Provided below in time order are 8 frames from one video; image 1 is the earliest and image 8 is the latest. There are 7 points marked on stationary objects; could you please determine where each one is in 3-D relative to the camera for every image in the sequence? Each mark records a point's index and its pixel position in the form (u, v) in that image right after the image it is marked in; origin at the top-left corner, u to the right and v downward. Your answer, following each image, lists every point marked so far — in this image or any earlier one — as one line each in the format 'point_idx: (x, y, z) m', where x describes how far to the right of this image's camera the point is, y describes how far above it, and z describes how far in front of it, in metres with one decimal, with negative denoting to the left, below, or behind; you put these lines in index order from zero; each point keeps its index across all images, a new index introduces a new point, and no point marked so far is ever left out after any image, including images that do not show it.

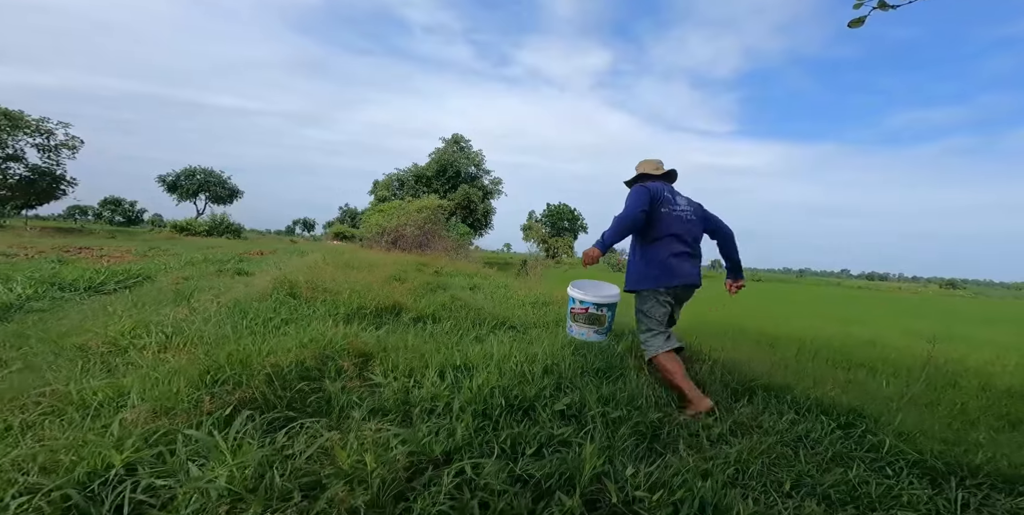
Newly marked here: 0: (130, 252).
0: (-6.3, +0.1, +8.2) m
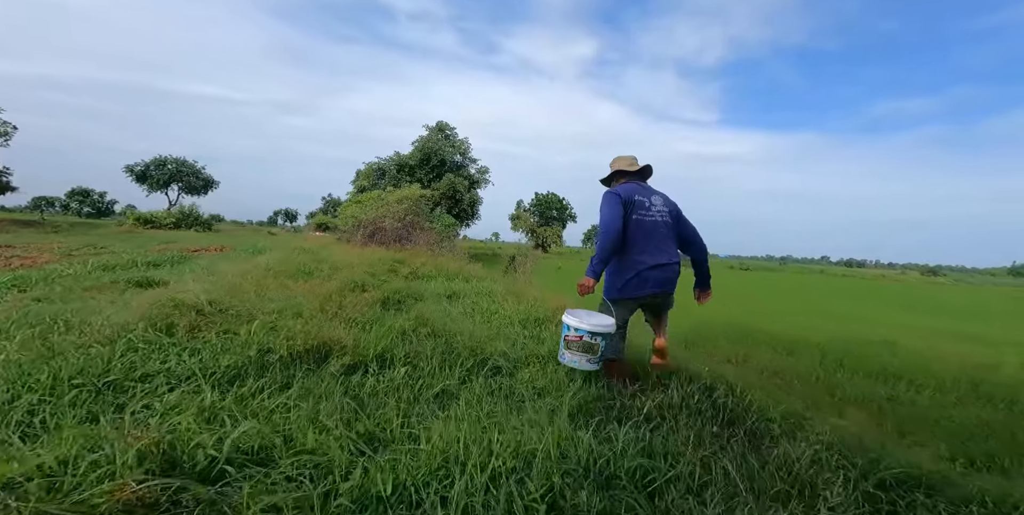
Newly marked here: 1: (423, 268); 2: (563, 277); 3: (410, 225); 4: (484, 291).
0: (-6.5, +0.1, +7.1) m
1: (-1.6, -0.1, +7.9) m
2: (+0.7, -0.3, +7.1) m
3: (-2.8, +0.8, +13.3) m
4: (-0.4, -0.4, +6.6) m
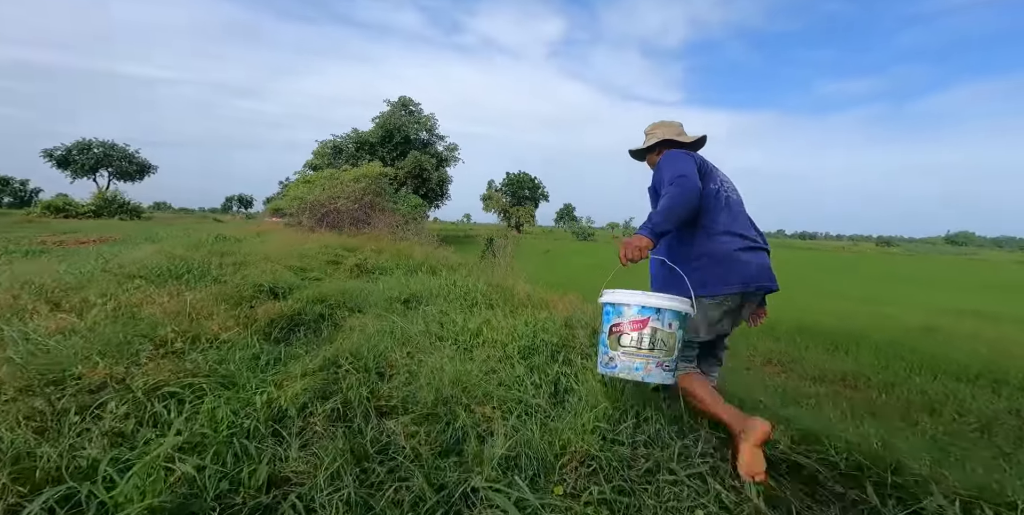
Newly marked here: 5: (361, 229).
0: (-6.7, +0.1, +5.2) m
1: (-1.8, +0.1, +6.3) m
2: (+0.5, -0.1, +5.6) m
3: (-3.4, +1.2, +11.6) m
4: (-0.6, -0.2, +5.0) m
5: (-3.4, +0.6, +11.3) m
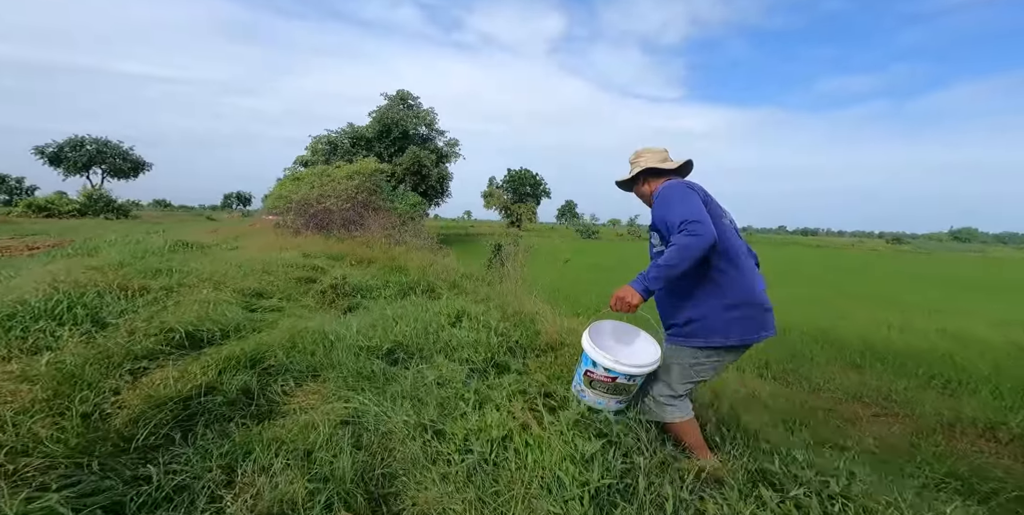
0: (-6.6, 0.0, +4.2) m
1: (-1.7, -0.1, +5.4) m
2: (+0.6, -0.2, +4.6) m
3: (-3.3, +1.1, +10.6) m
4: (-0.4, -0.3, +4.1) m
5: (-3.3, +0.6, +10.3) m
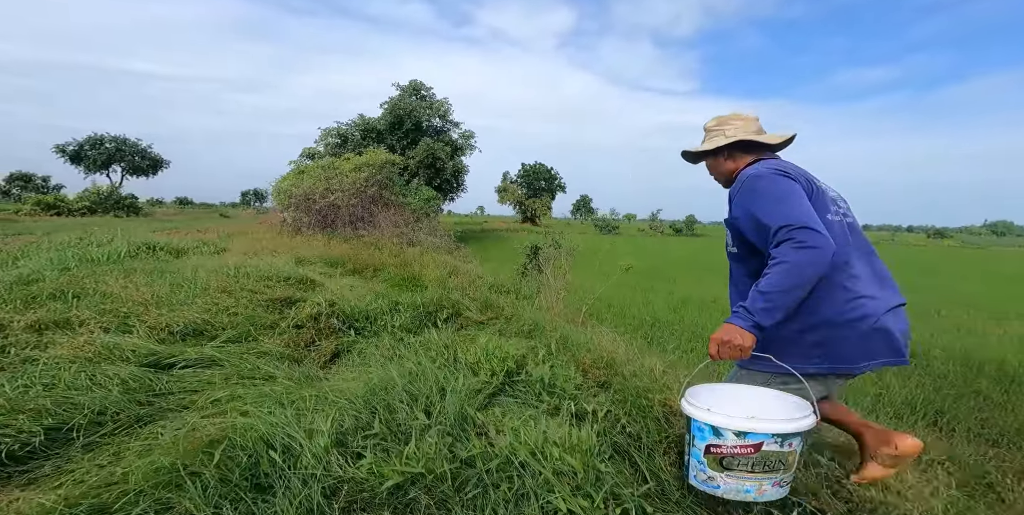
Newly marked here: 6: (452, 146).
0: (-6.3, -0.1, +3.3) m
1: (-1.3, -0.1, +4.3) m
2: (+1.0, -0.3, +3.5) m
3: (-2.8, +1.1, +9.6) m
4: (-0.1, -0.4, +3.0) m
5: (-2.8, +0.5, +9.3) m
6: (-2.1, +3.9, +17.3) m
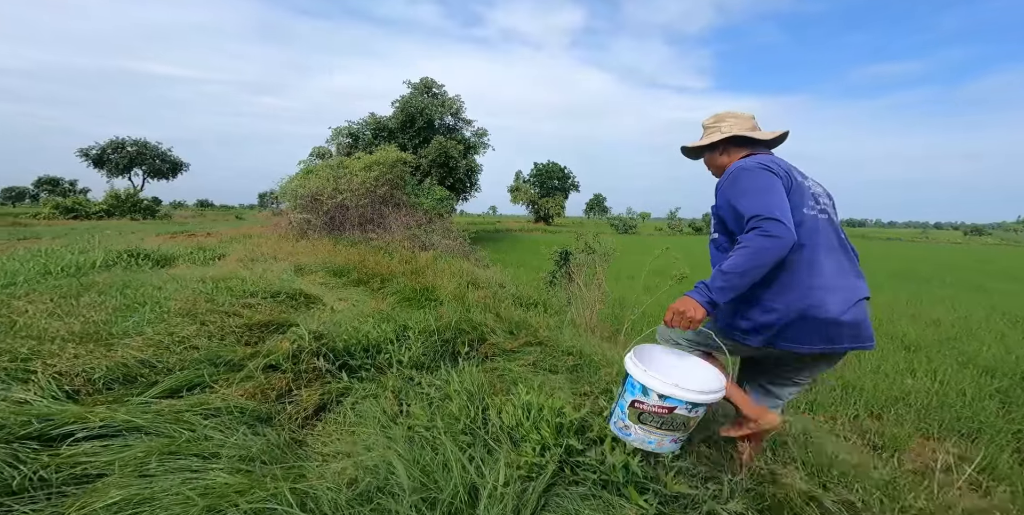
0: (-6.1, -0.2, +2.9) m
1: (-1.1, -0.2, +3.8) m
2: (+1.2, -0.3, +3.0) m
3: (-2.4, +1.0, +9.2) m
4: (+0.1, -0.5, +2.5) m
5: (-2.5, +0.5, +8.8) m
6: (-1.6, +3.9, +16.8) m
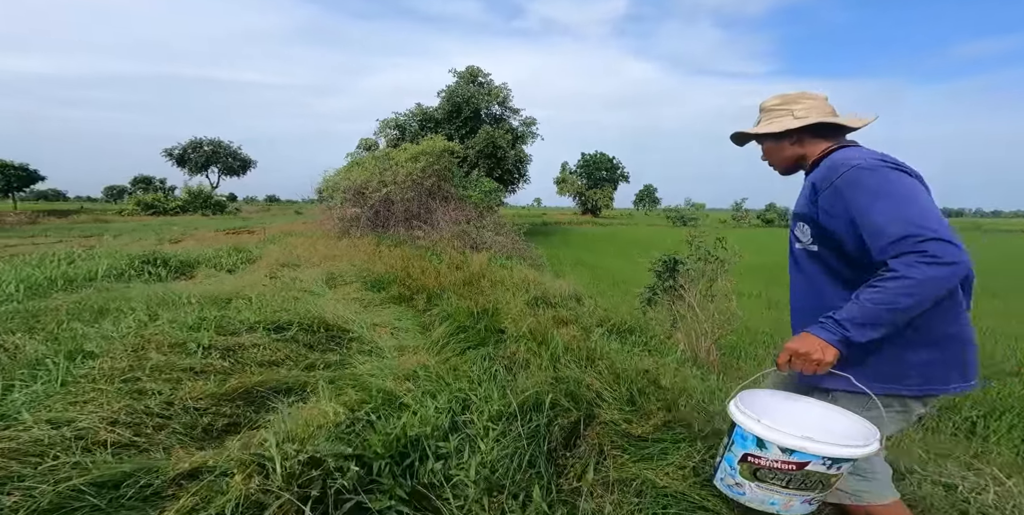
0: (-5.7, -0.2, +2.6) m
1: (-0.6, -0.2, +3.1) m
2: (+1.6, -0.4, +2.0) m
3: (-1.5, +1.1, +8.5) m
4: (+0.4, -0.5, +1.6) m
5: (-1.5, +0.5, +8.2) m
6: (+0.1, +4.0, +15.9) m
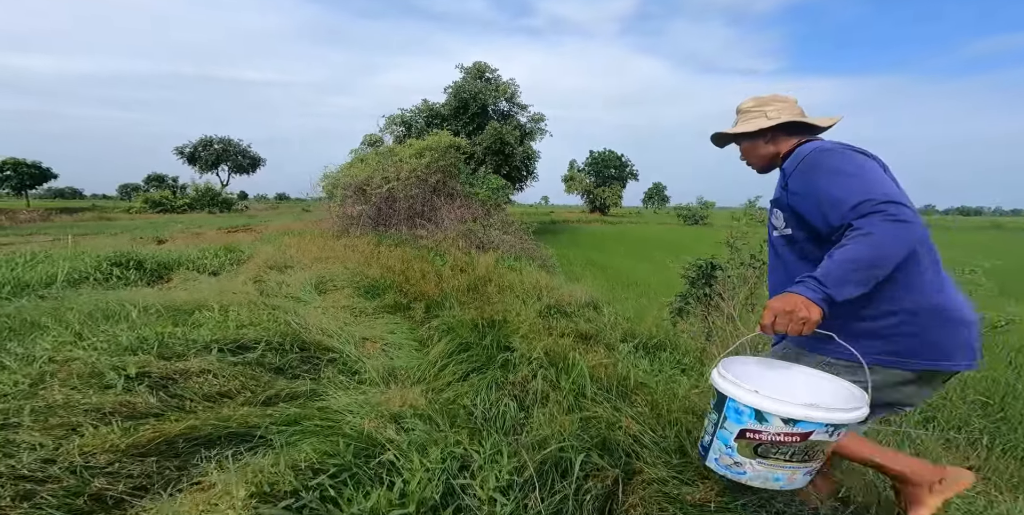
0: (-5.6, -0.2, +2.4) m
1: (-0.6, -0.2, +2.7) m
2: (+1.6, -0.4, +1.6) m
3: (-1.3, +1.1, +8.2) m
4: (+0.5, -0.5, +1.3) m
5: (-1.4, +0.5, +7.8) m
6: (+0.3, +4.1, +15.6) m
